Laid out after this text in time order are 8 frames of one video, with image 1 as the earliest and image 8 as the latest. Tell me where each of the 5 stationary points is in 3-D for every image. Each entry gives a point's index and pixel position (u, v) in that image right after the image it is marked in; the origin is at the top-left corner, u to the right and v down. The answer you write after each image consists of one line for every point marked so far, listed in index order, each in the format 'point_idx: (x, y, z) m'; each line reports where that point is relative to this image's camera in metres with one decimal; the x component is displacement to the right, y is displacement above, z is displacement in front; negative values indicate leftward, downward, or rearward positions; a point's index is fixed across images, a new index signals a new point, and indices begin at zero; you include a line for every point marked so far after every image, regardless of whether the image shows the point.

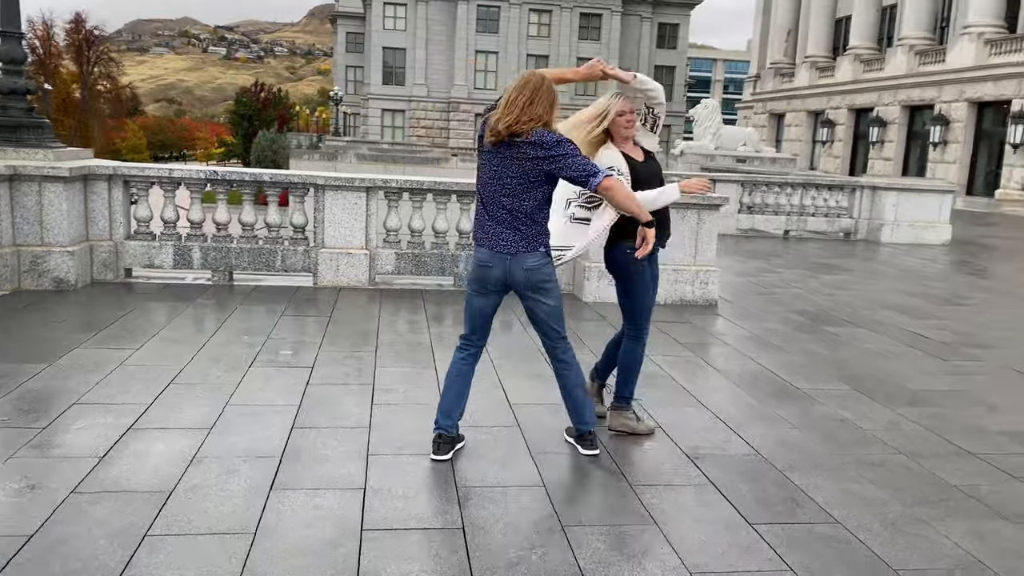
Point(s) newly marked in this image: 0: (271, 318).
0: (-2.2, -0.3, +7.5) m
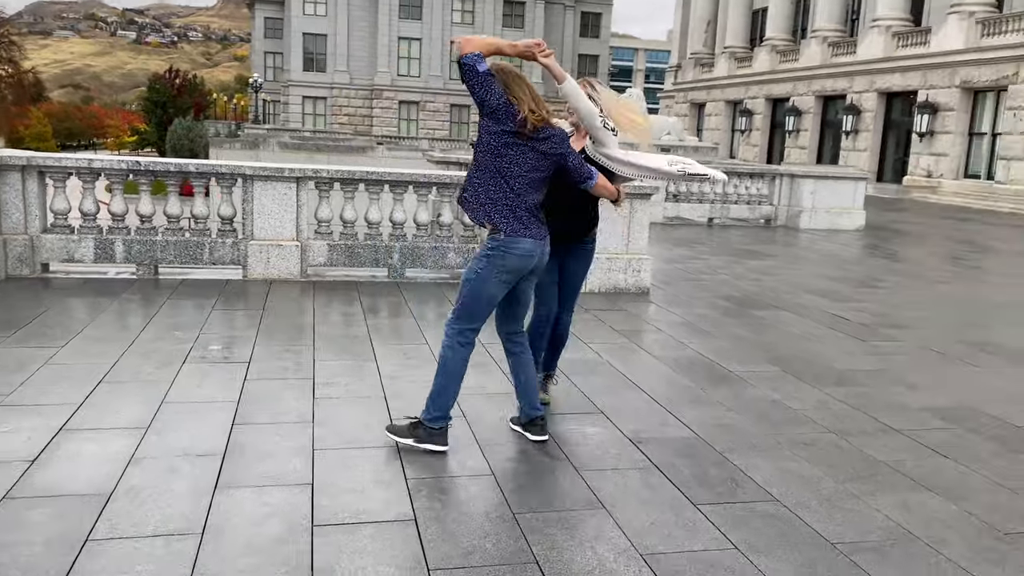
0: (-2.7, -0.2, +7.3) m
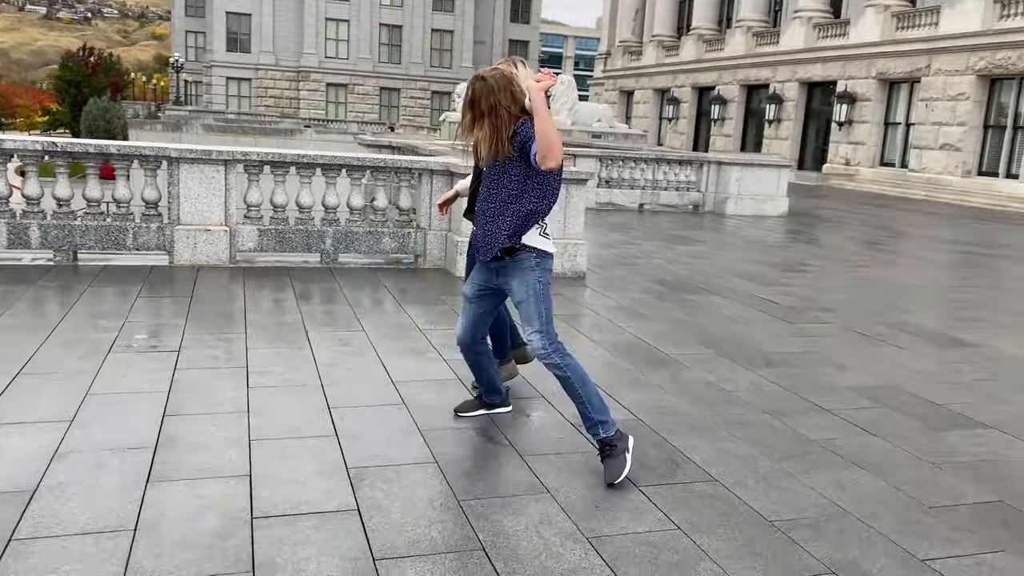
0: (-3.3, -0.1, +7.0) m
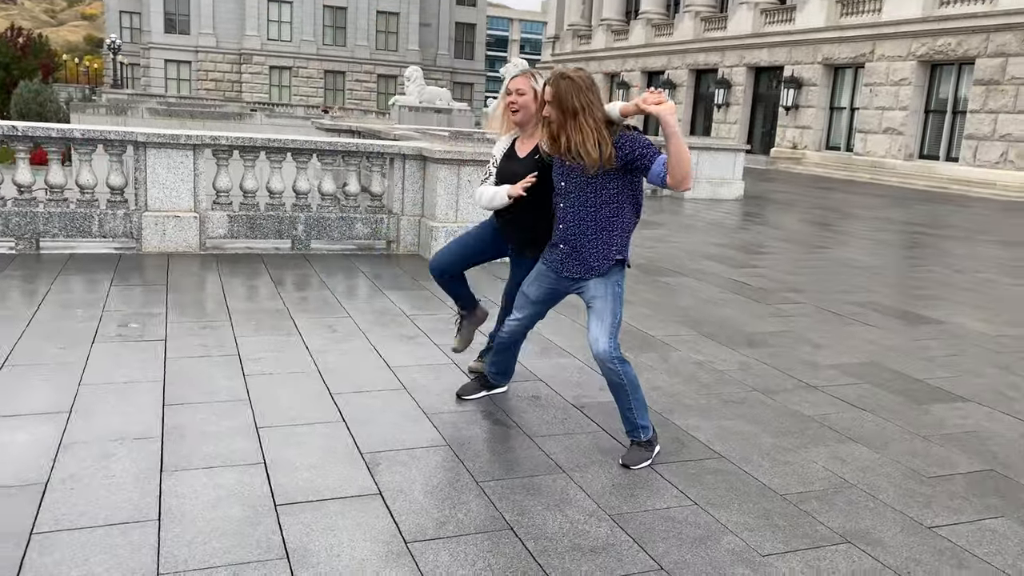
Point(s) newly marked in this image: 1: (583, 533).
0: (-3.4, 0.0, +6.8) m
1: (+0.3, -0.9, +3.2) m
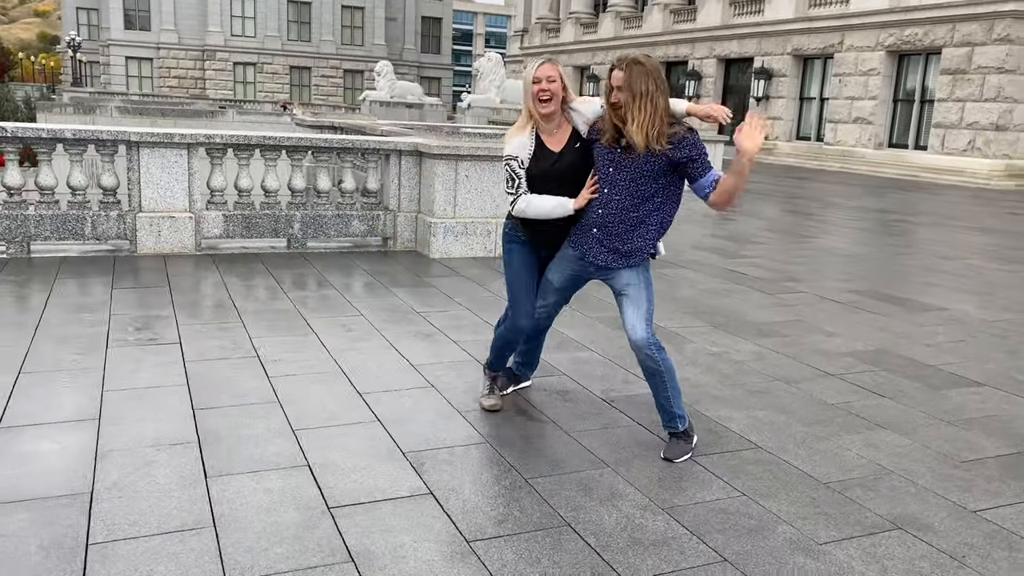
0: (-3.3, 0.0, +6.7) m
1: (+0.5, -0.9, +3.2) m
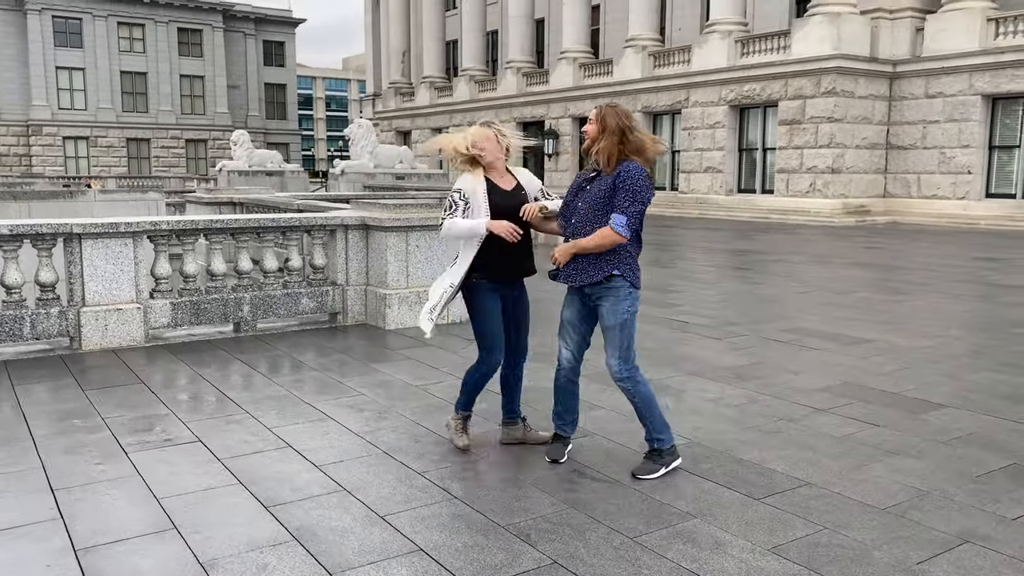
0: (-3.4, -0.8, +6.3) m
1: (+1.0, -1.2, +3.5) m
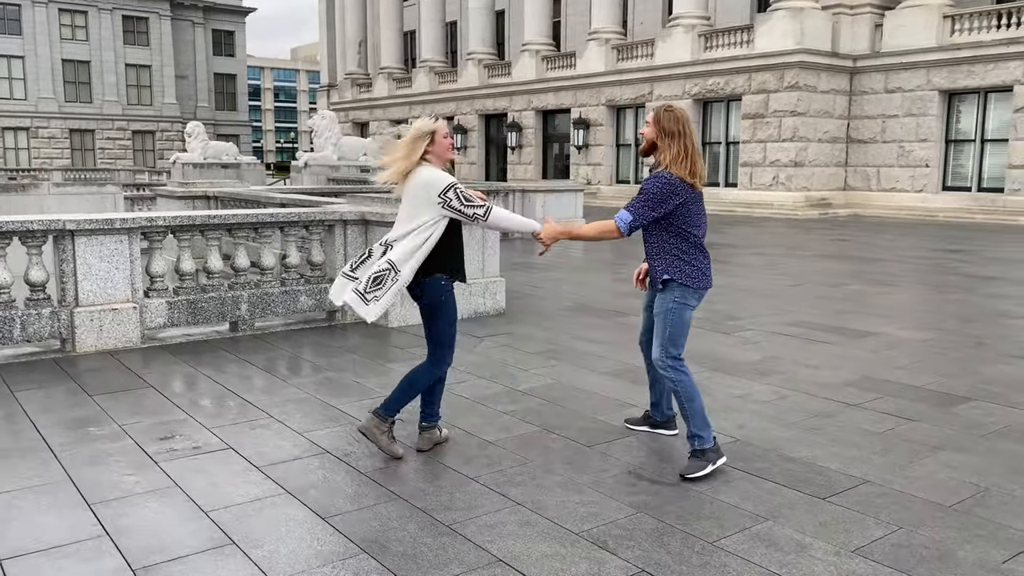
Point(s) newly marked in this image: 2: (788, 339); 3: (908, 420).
0: (-3.2, -0.8, +6.0) m
1: (+1.4, -1.2, +3.4) m
2: (+2.7, -0.5, +8.0) m
3: (+2.6, -0.9, +5.5) m
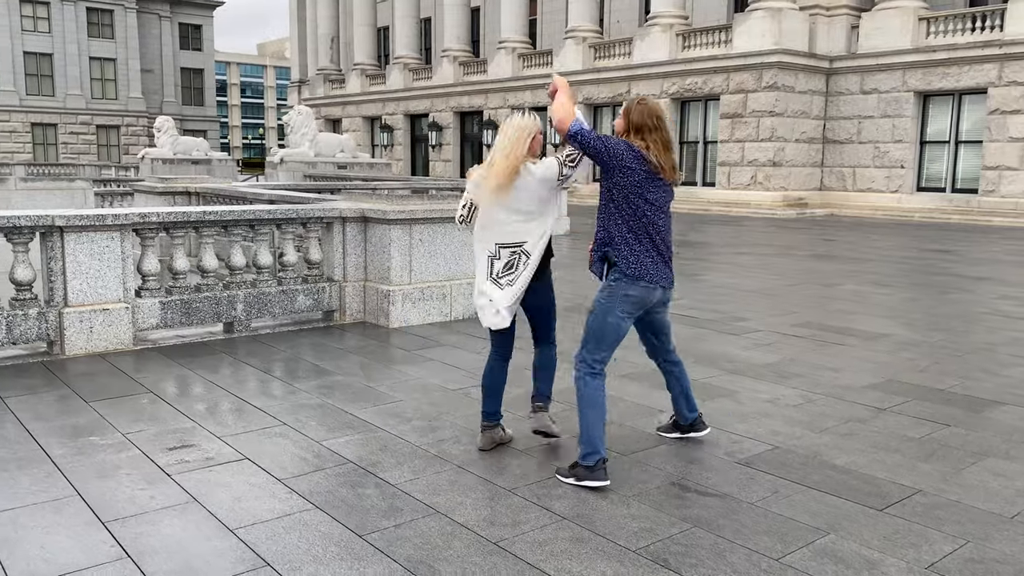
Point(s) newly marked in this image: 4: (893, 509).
0: (-3.0, -0.8, +5.6) m
1: (+1.6, -1.2, +3.3) m
2: (+2.7, -0.5, +7.9) m
3: (+2.8, -0.9, +5.4) m
4: (+1.8, -1.1, +4.1) m
